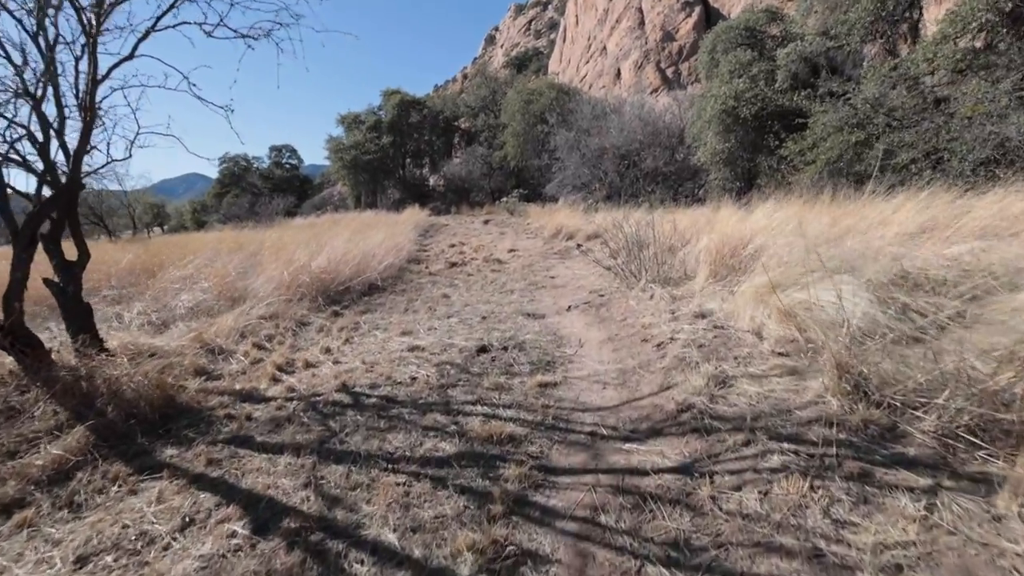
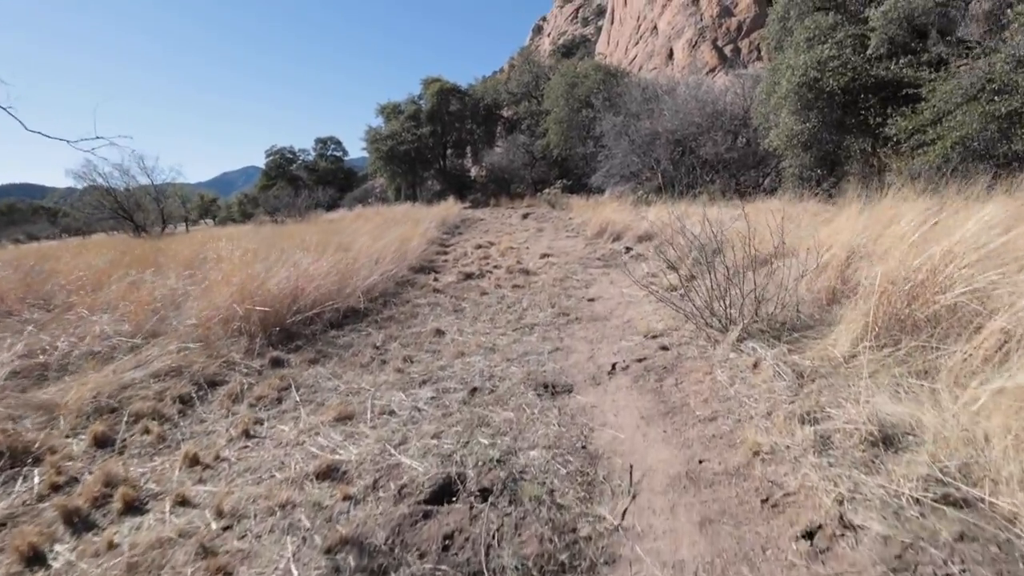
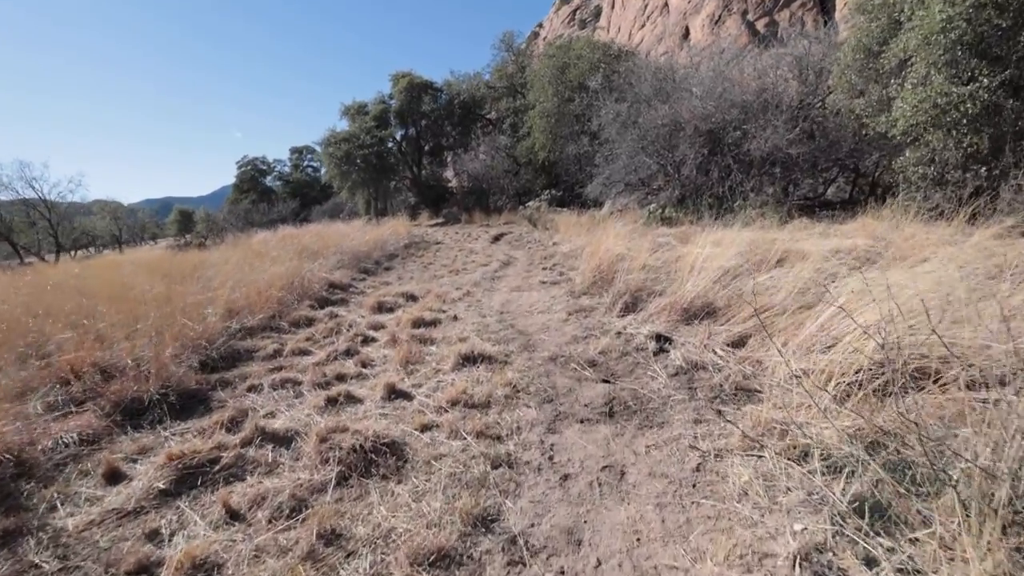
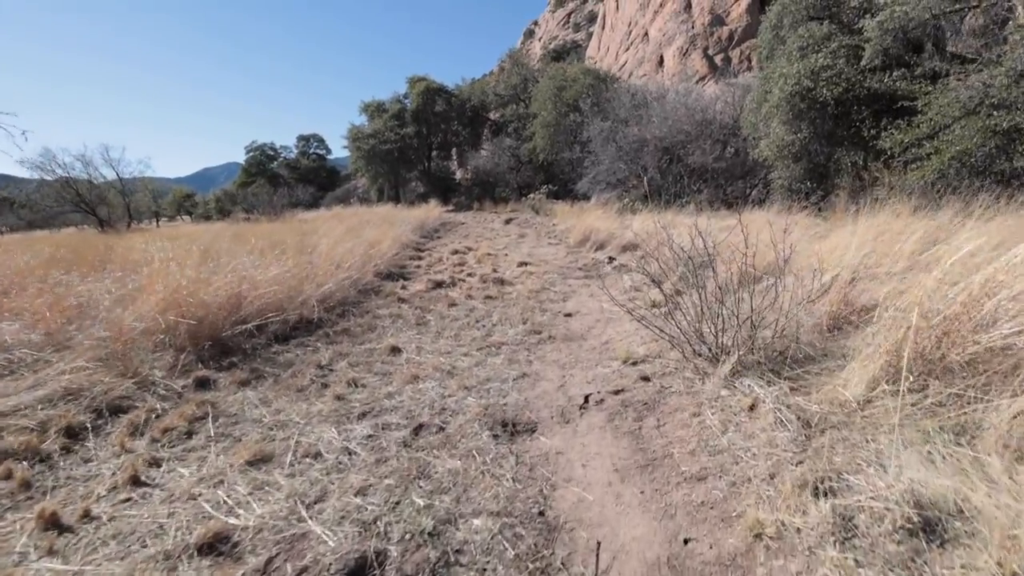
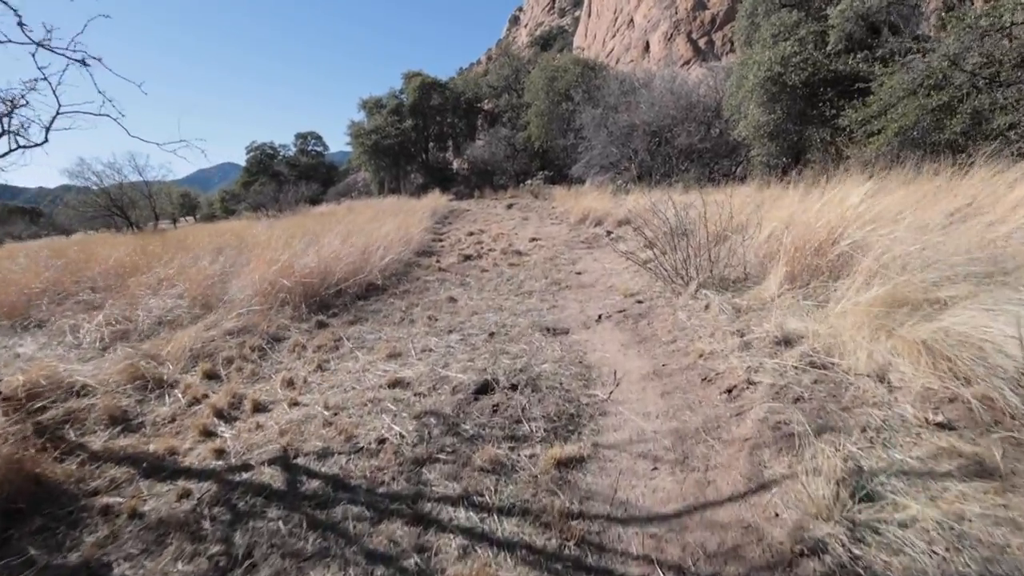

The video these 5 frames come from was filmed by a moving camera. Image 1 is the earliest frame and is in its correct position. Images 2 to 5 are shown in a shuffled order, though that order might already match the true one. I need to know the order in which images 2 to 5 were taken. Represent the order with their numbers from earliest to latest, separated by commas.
5, 2, 4, 3
